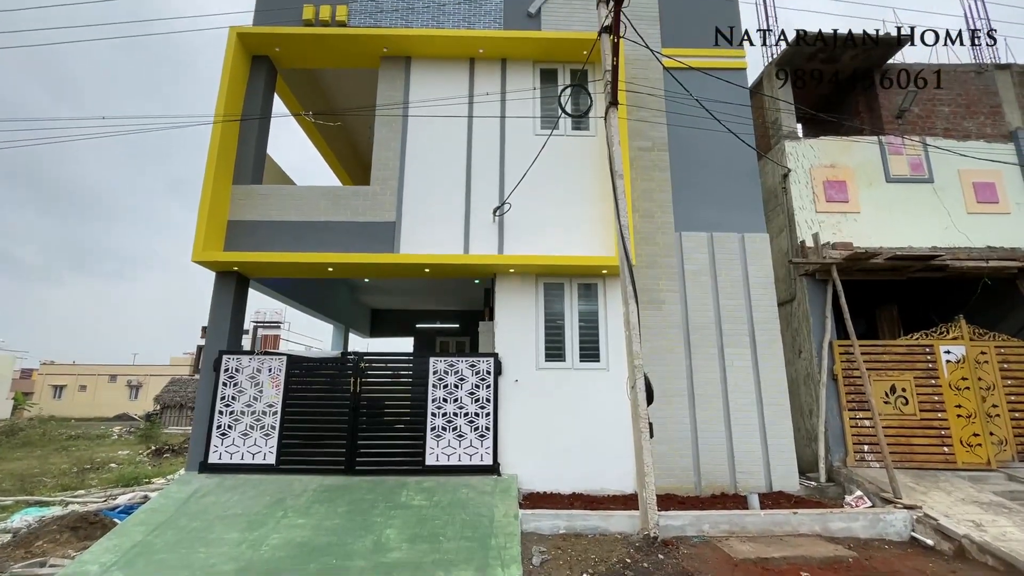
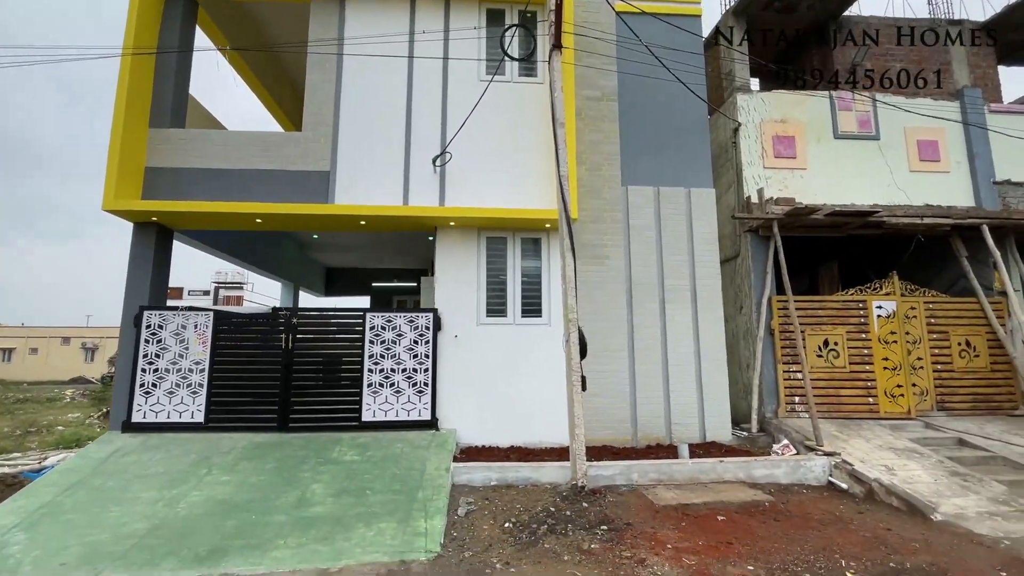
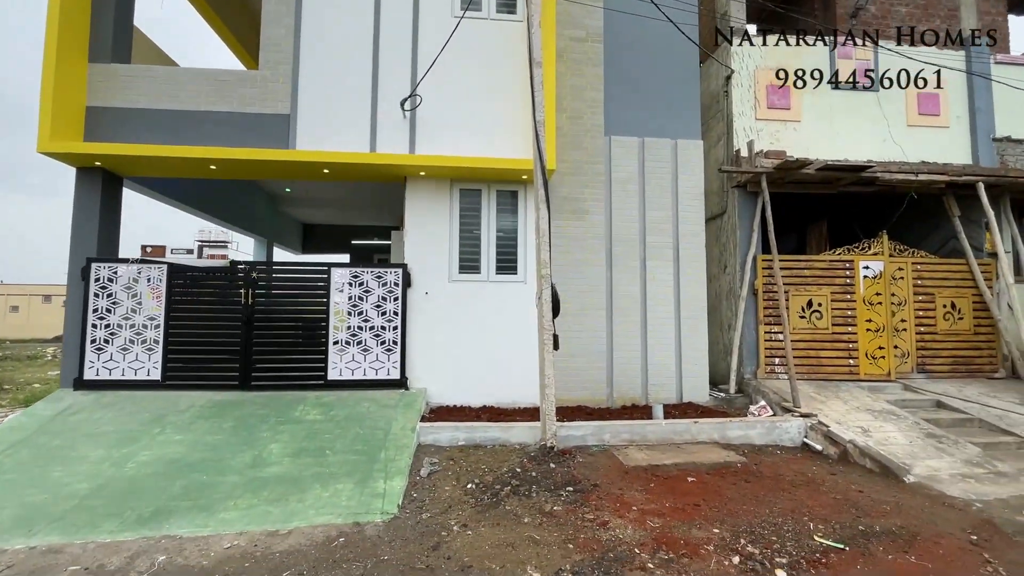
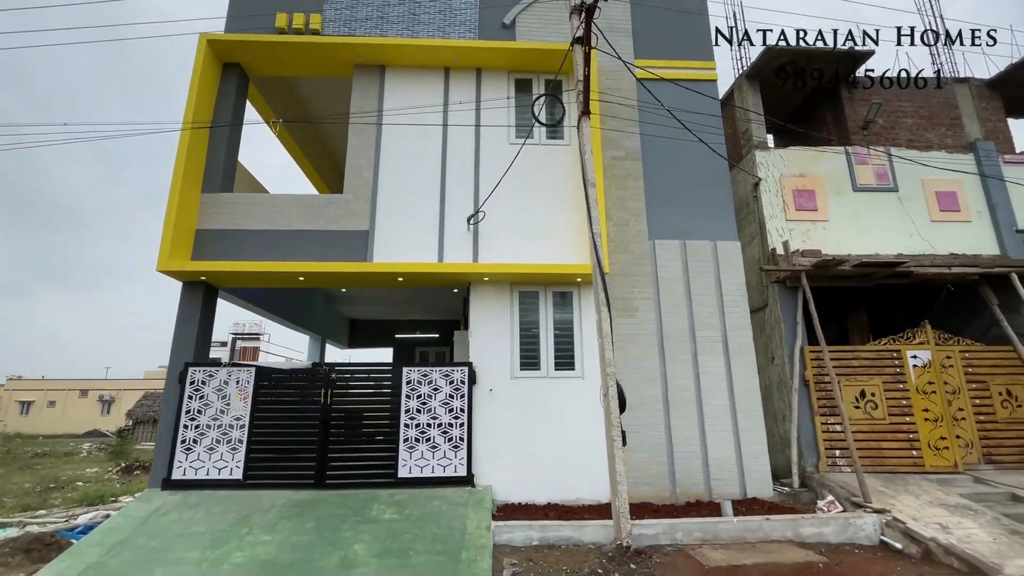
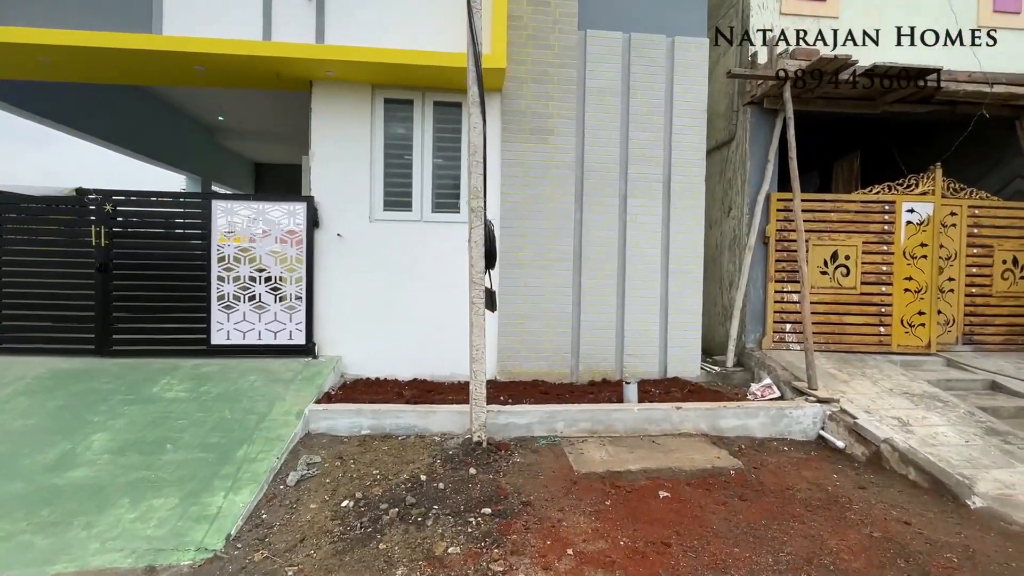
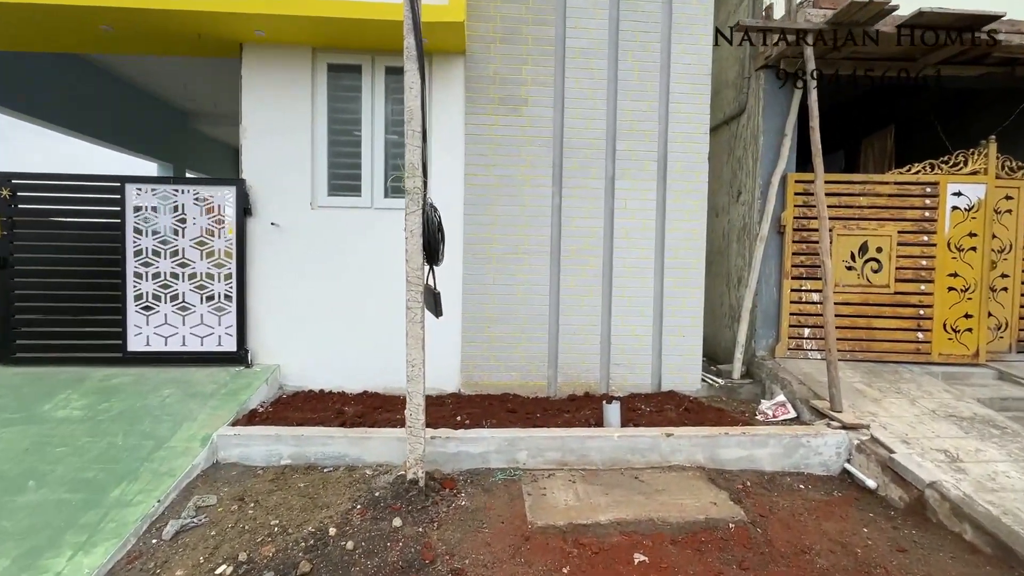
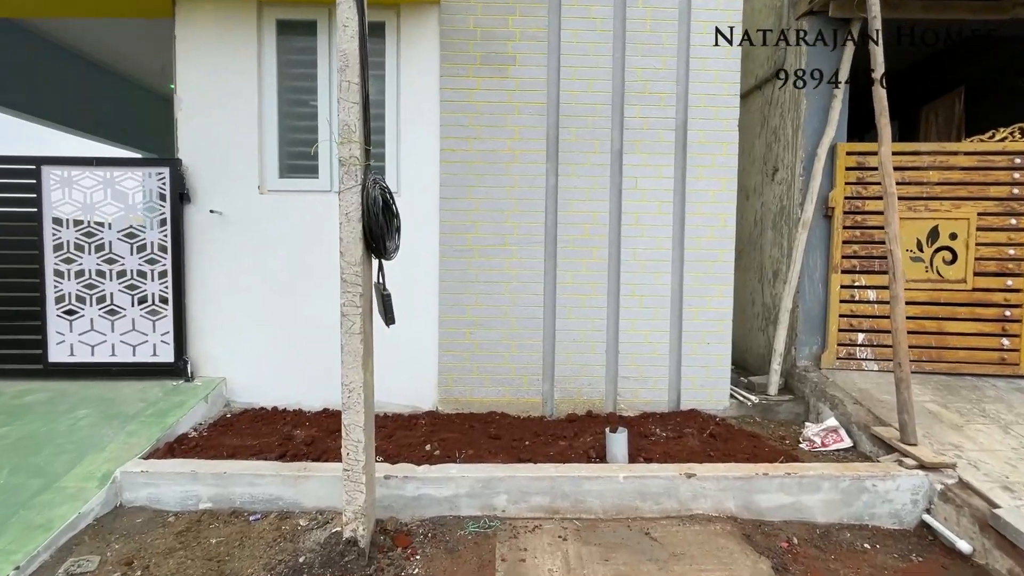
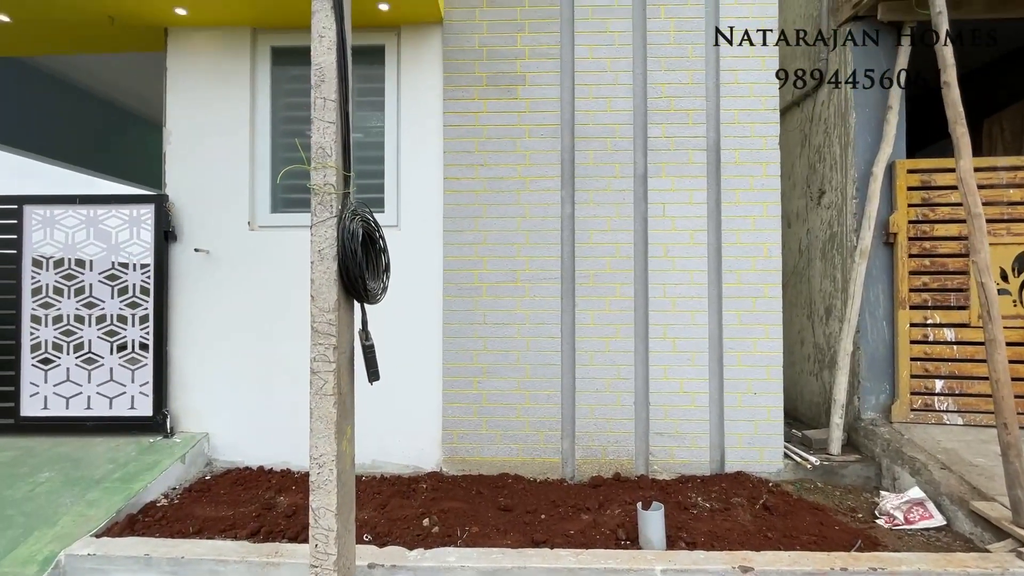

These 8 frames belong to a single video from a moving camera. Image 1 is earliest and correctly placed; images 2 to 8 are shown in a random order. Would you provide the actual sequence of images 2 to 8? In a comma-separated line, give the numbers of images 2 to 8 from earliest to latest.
4, 2, 3, 5, 6, 7, 8
